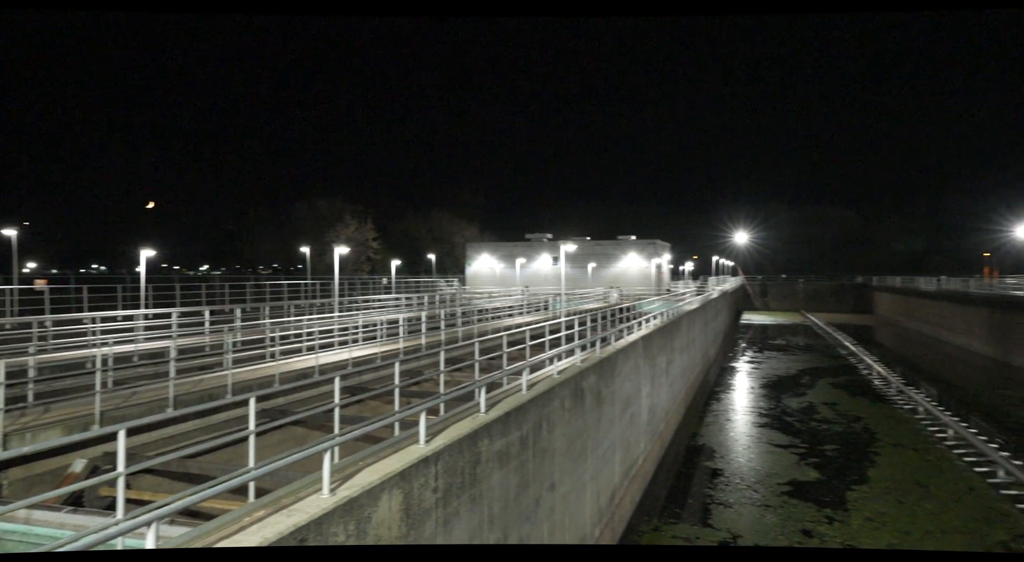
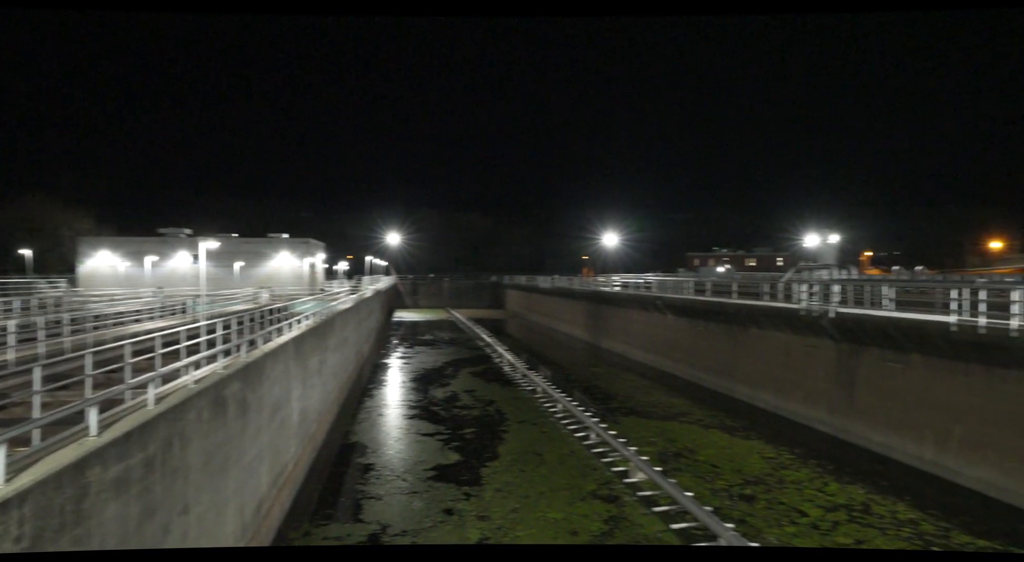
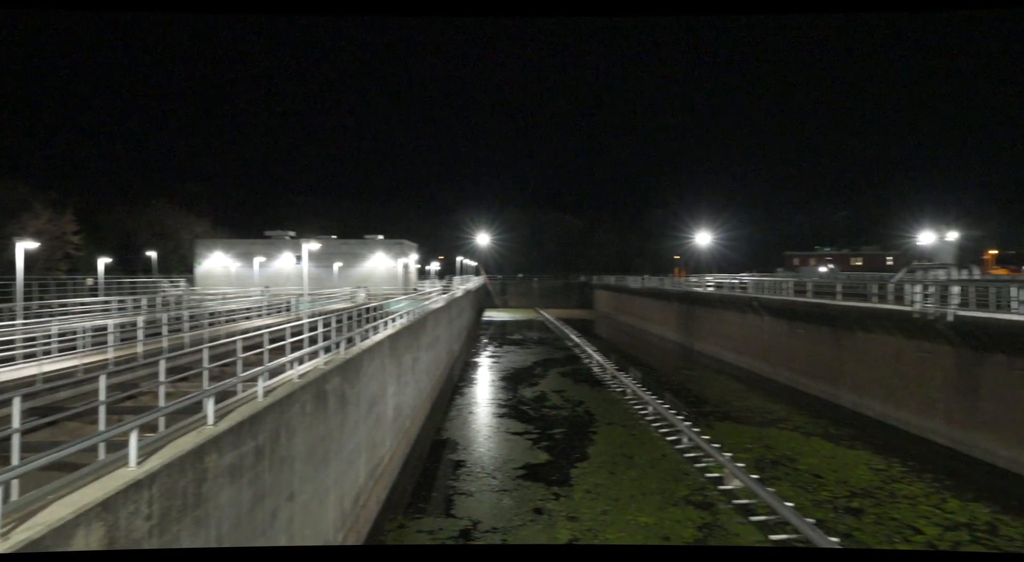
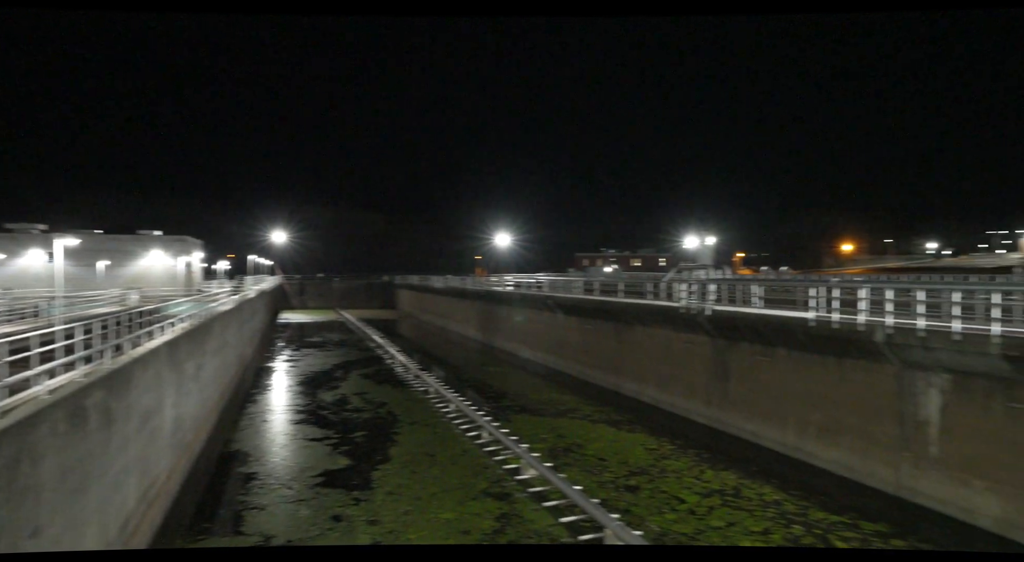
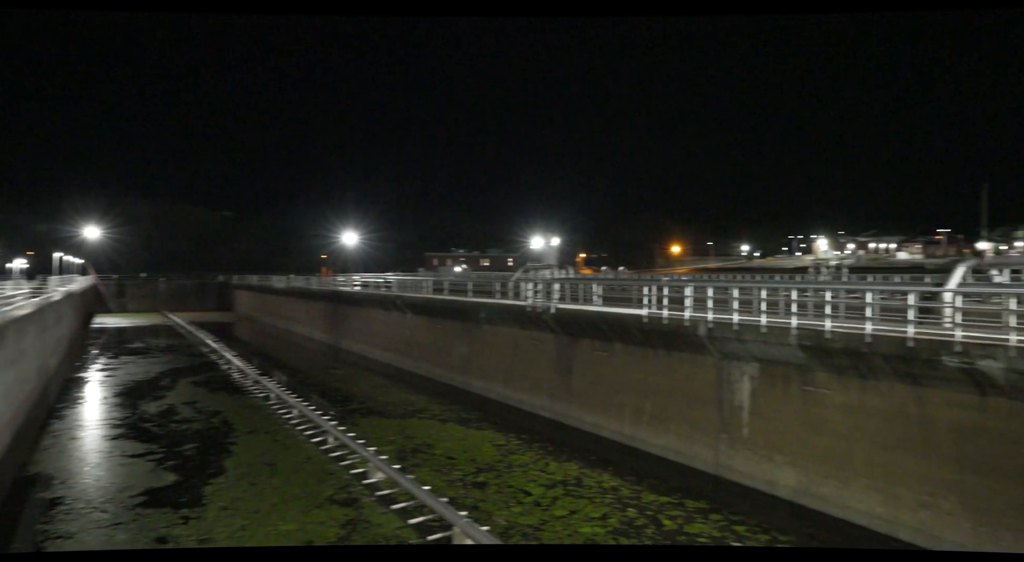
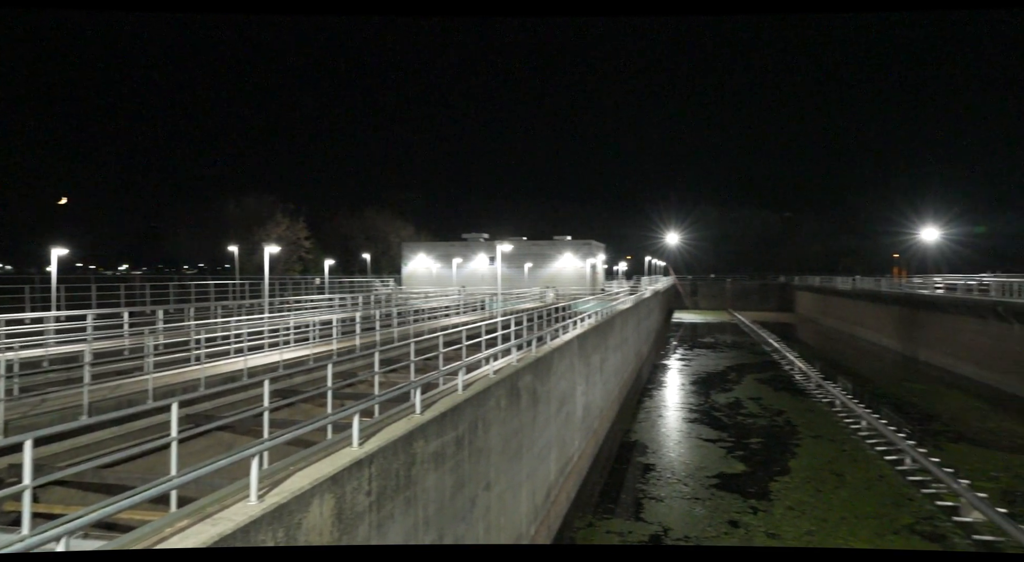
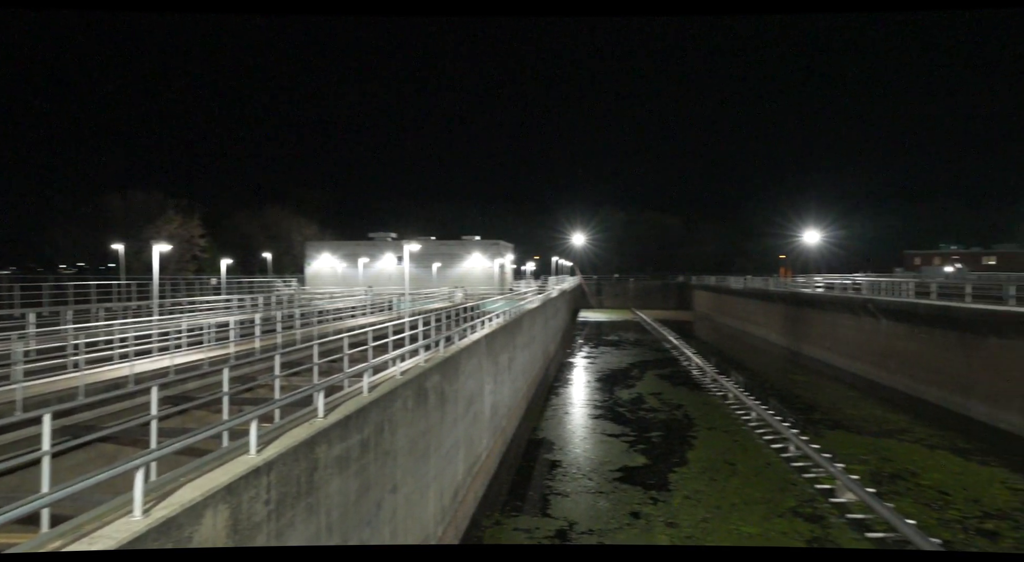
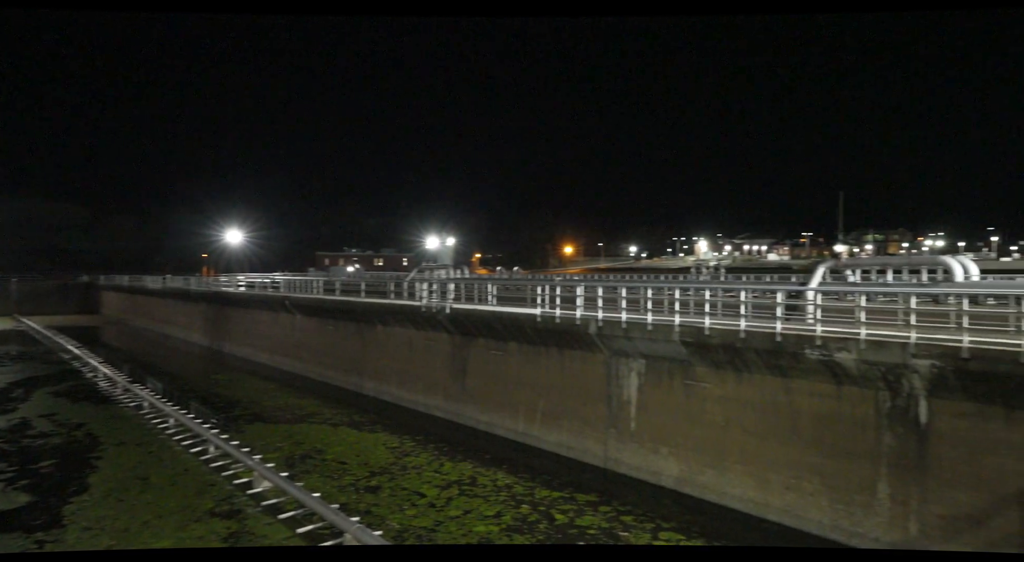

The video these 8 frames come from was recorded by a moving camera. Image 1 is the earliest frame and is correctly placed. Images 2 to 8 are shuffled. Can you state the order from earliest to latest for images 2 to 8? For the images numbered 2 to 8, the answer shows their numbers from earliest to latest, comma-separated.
6, 7, 3, 2, 4, 5, 8
